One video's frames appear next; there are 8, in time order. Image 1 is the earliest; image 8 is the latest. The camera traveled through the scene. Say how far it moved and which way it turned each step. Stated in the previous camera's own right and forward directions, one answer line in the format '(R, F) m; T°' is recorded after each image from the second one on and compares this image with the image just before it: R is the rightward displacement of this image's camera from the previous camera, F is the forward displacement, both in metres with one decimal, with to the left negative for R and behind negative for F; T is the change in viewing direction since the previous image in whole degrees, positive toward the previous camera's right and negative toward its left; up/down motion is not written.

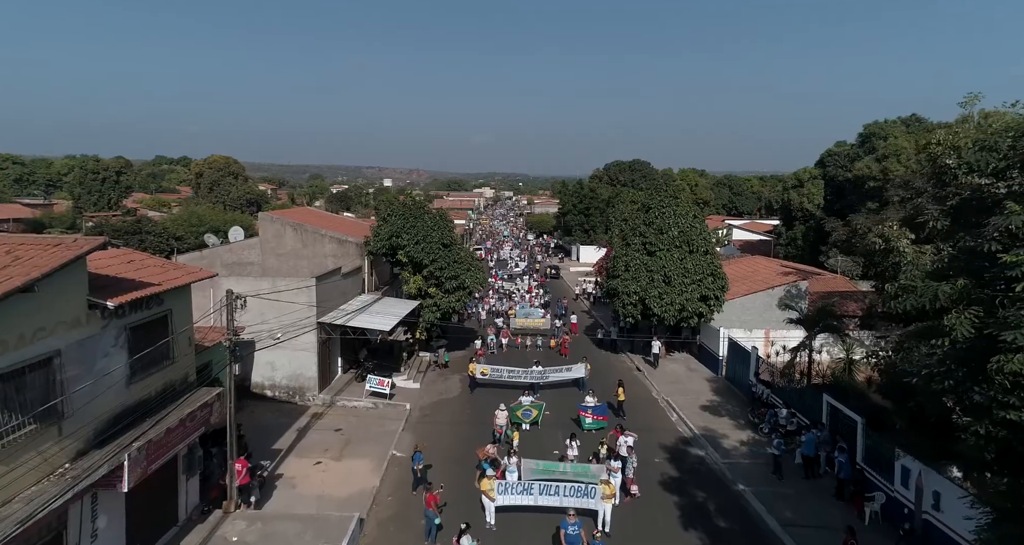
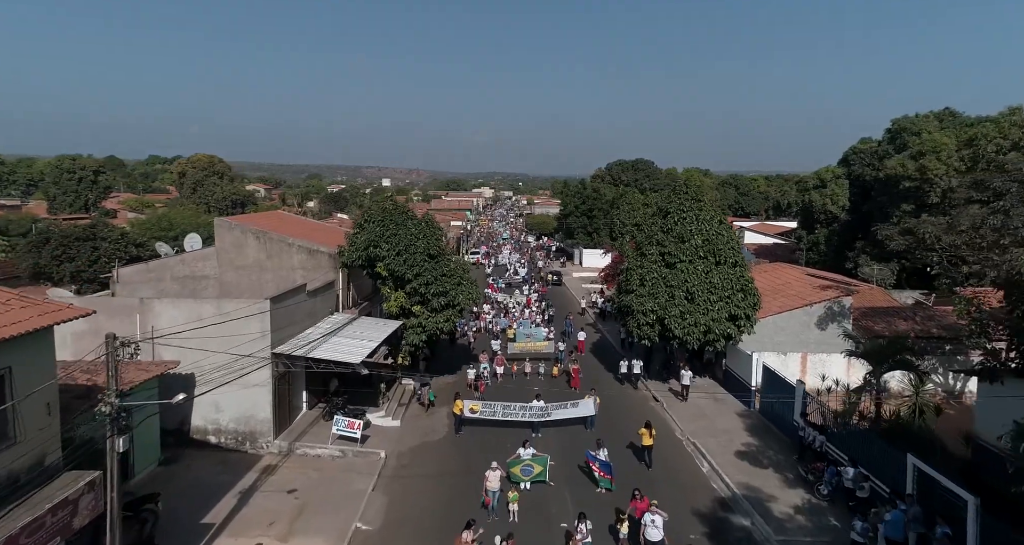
(+0.1, +3.4) m; 0°
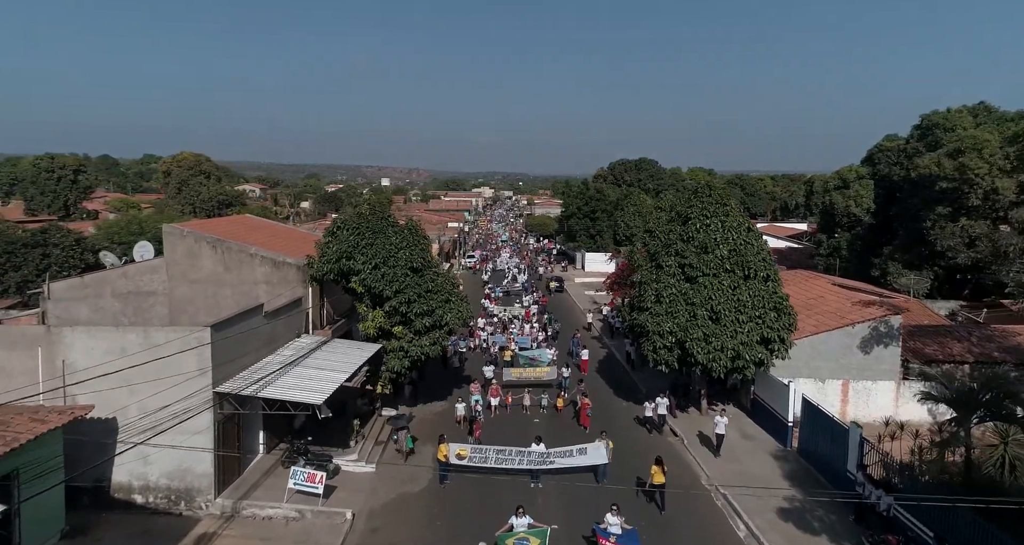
(+0.1, +2.9) m; 0°
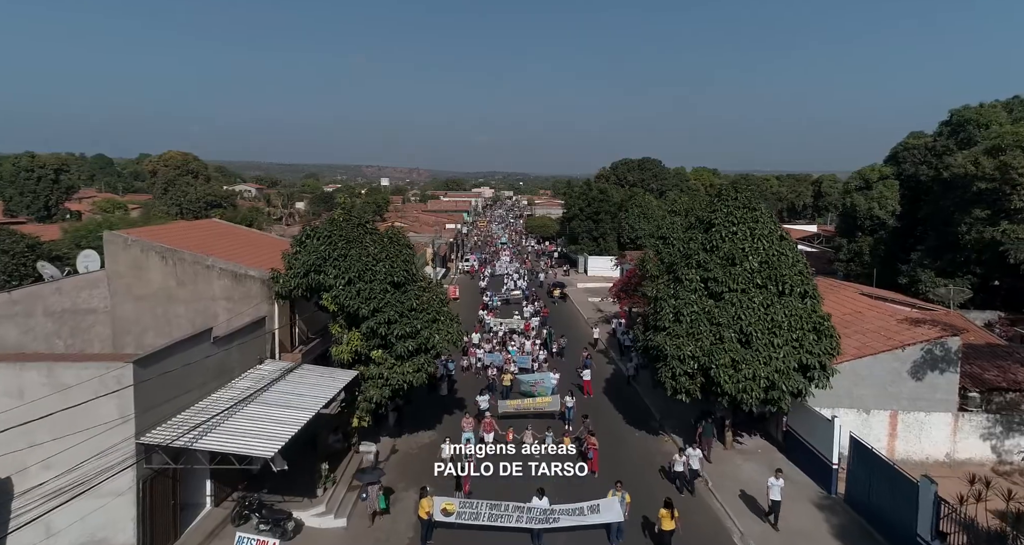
(+0.1, +2.5) m; 0°
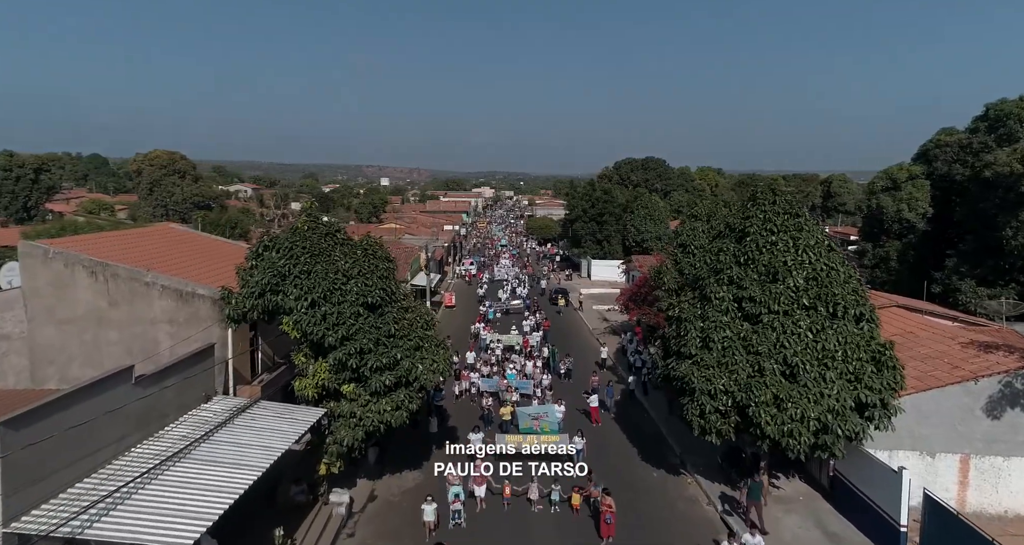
(+0.1, +2.6) m; 0°
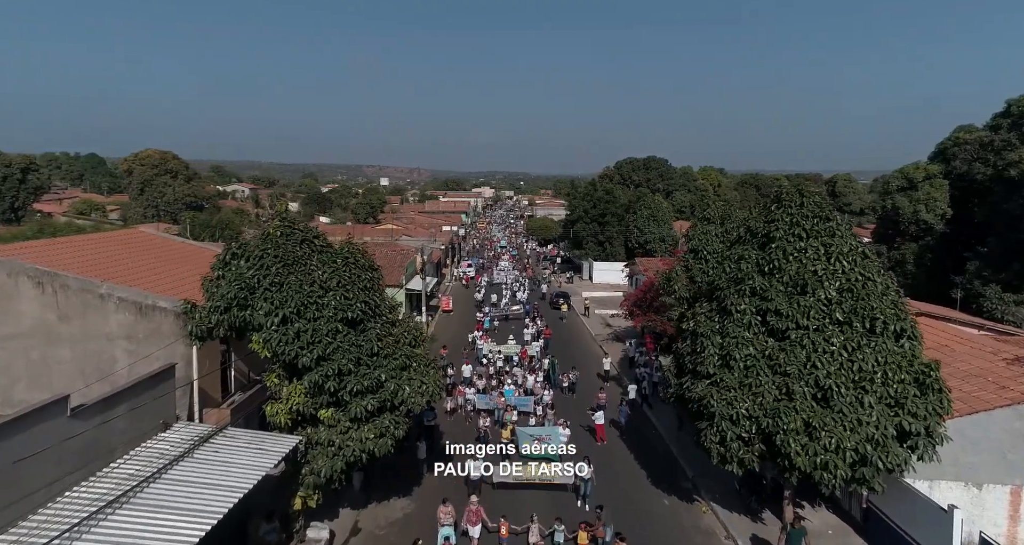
(0.0, +1.4) m; 0°
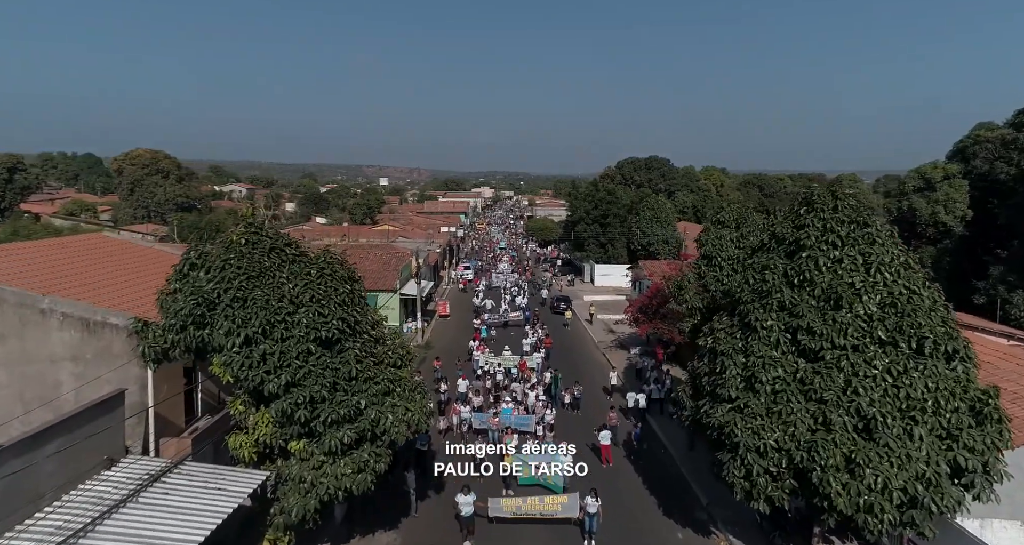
(0.0, +1.4) m; 0°
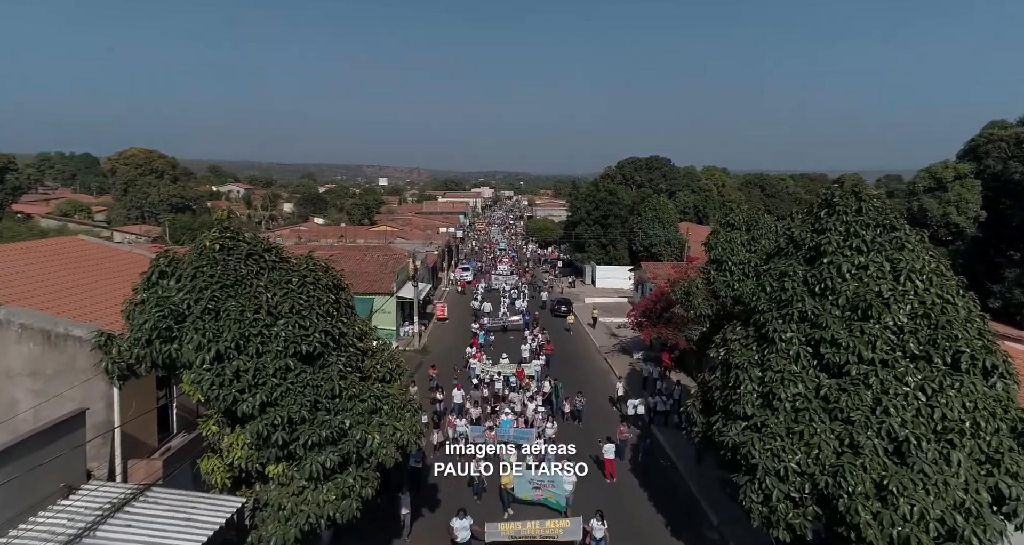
(0.0, +0.9) m; 0°
